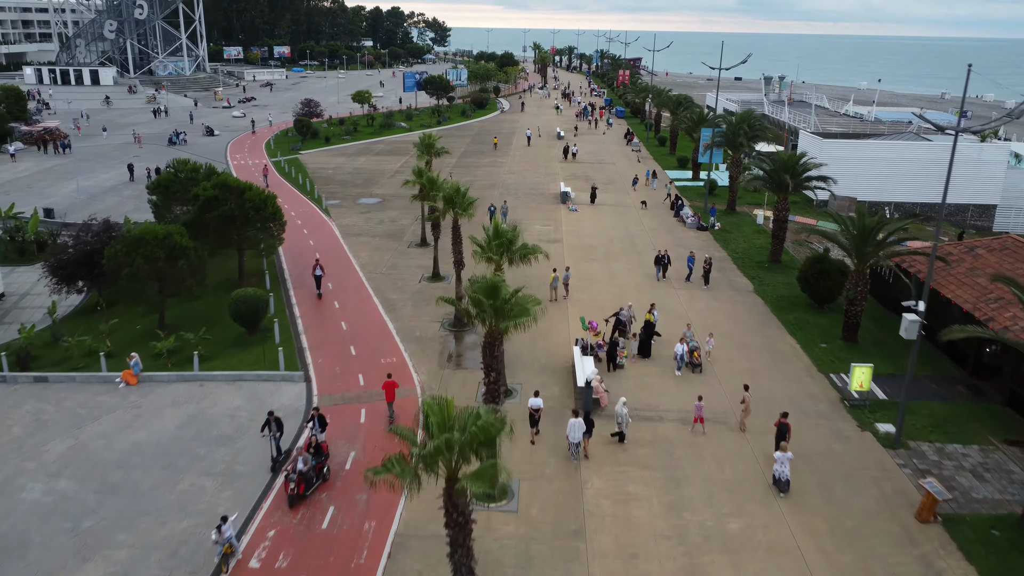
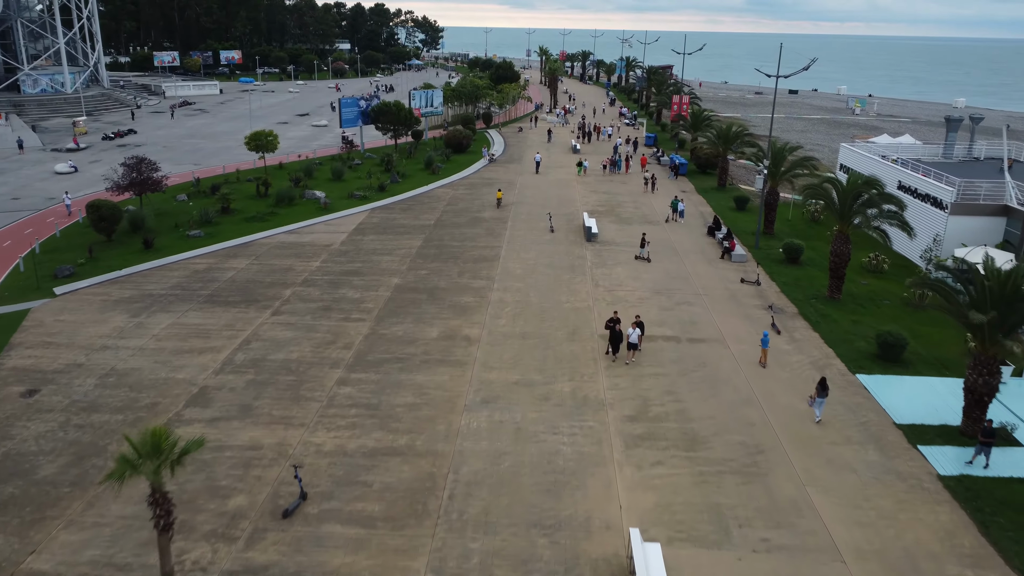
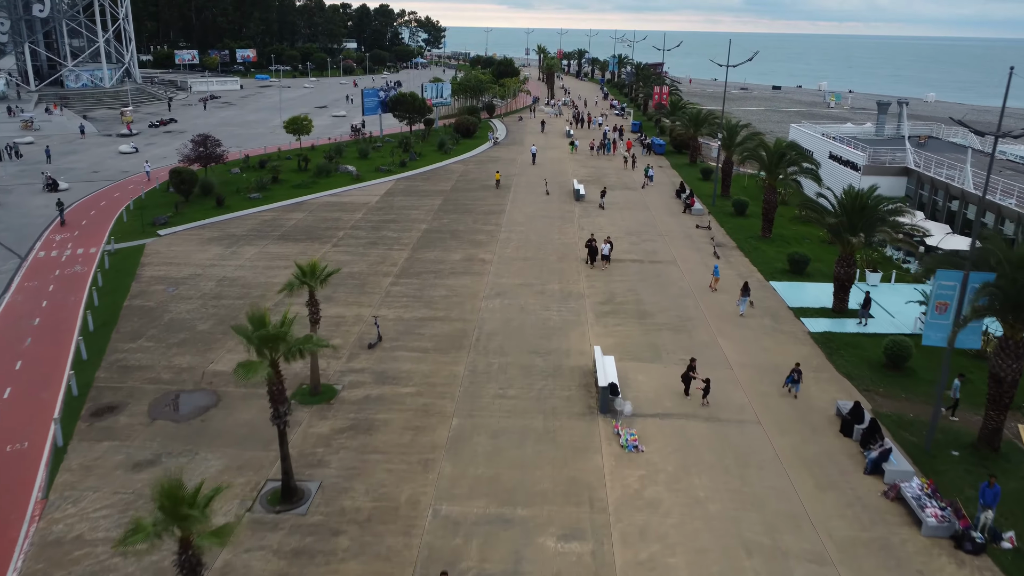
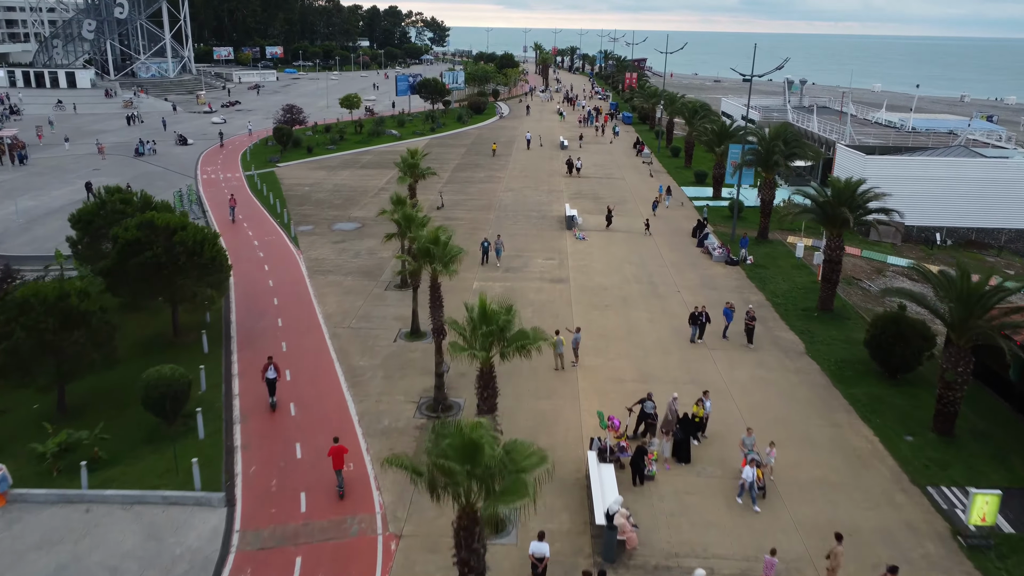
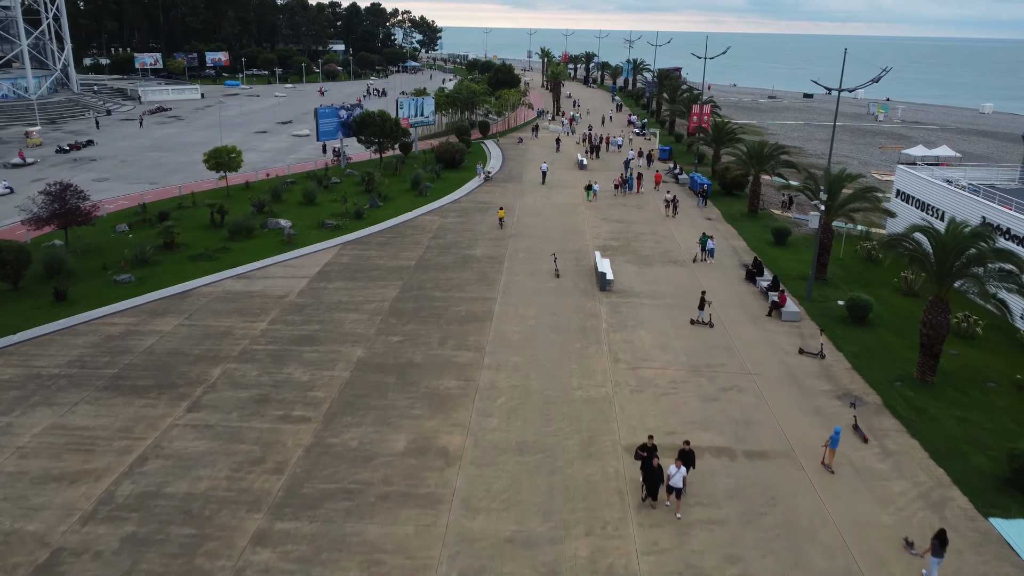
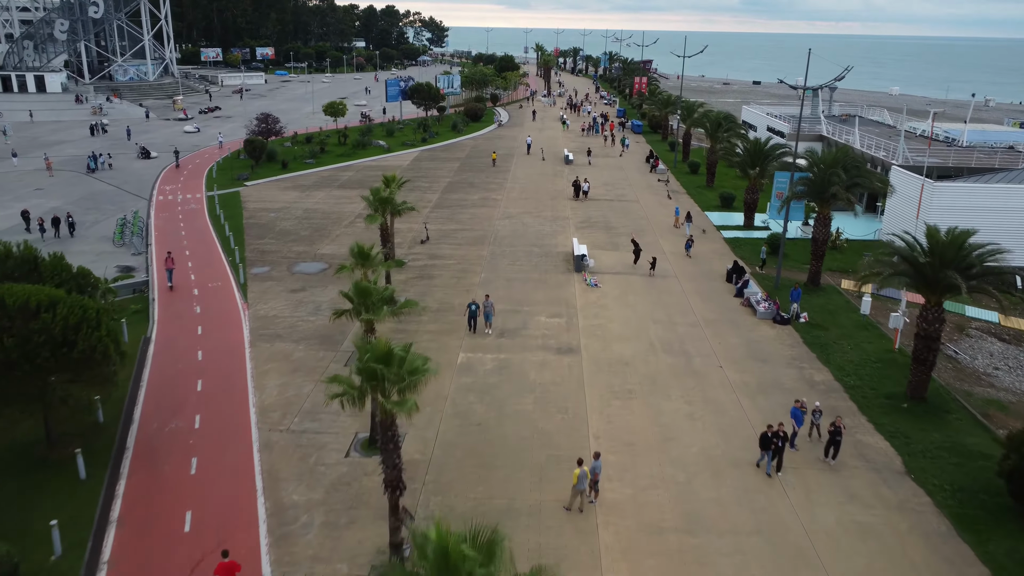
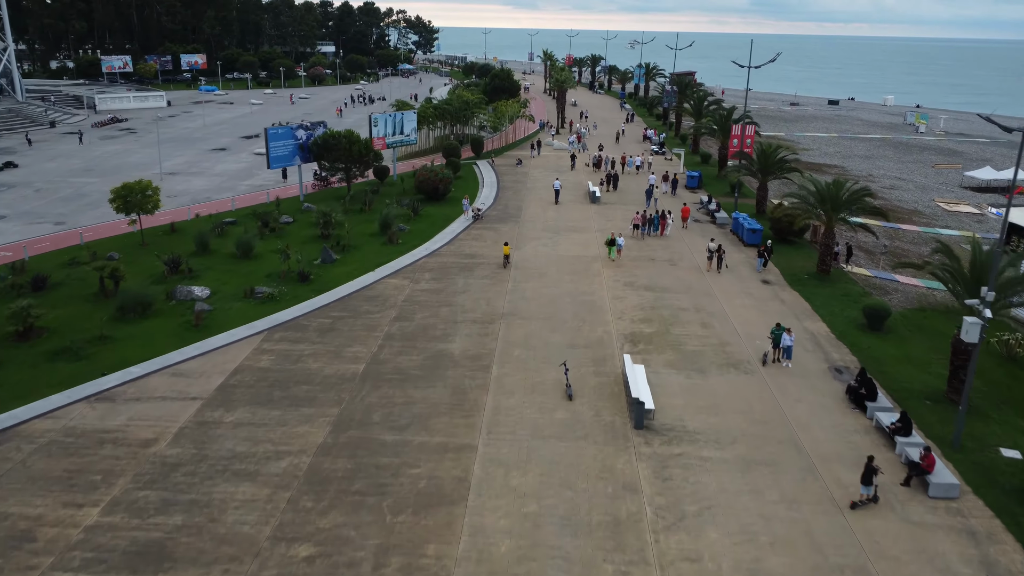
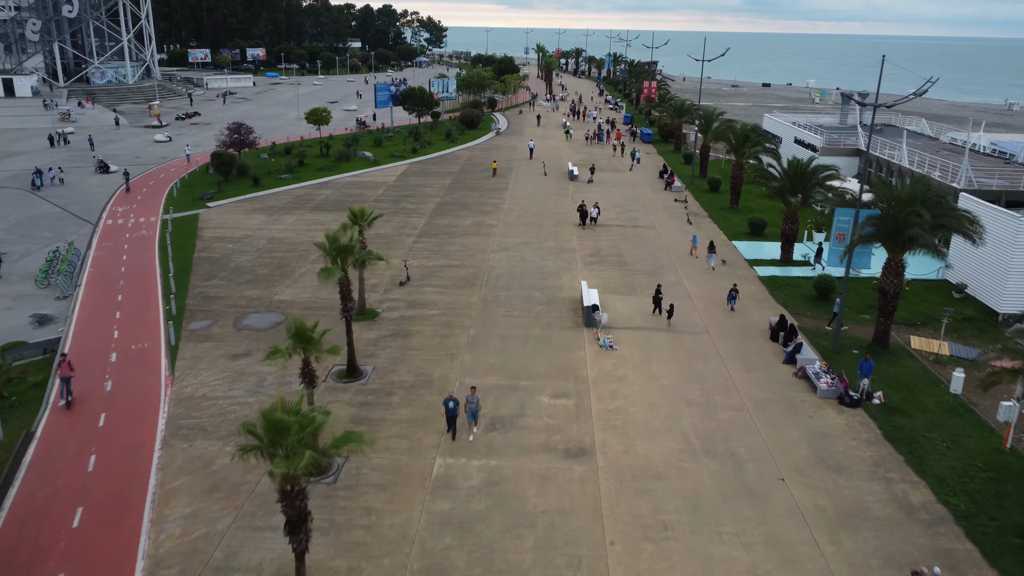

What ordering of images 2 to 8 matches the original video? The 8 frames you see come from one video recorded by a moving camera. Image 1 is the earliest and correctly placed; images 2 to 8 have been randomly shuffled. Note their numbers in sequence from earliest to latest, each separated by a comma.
4, 6, 8, 3, 2, 5, 7
